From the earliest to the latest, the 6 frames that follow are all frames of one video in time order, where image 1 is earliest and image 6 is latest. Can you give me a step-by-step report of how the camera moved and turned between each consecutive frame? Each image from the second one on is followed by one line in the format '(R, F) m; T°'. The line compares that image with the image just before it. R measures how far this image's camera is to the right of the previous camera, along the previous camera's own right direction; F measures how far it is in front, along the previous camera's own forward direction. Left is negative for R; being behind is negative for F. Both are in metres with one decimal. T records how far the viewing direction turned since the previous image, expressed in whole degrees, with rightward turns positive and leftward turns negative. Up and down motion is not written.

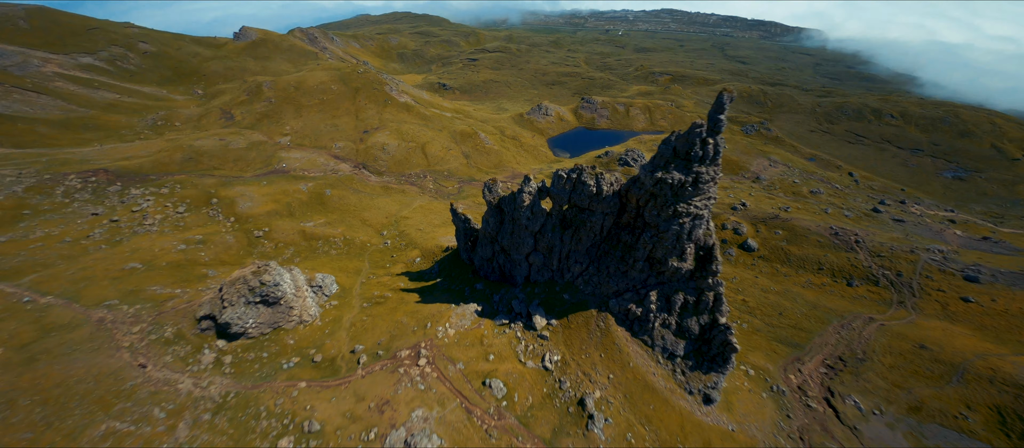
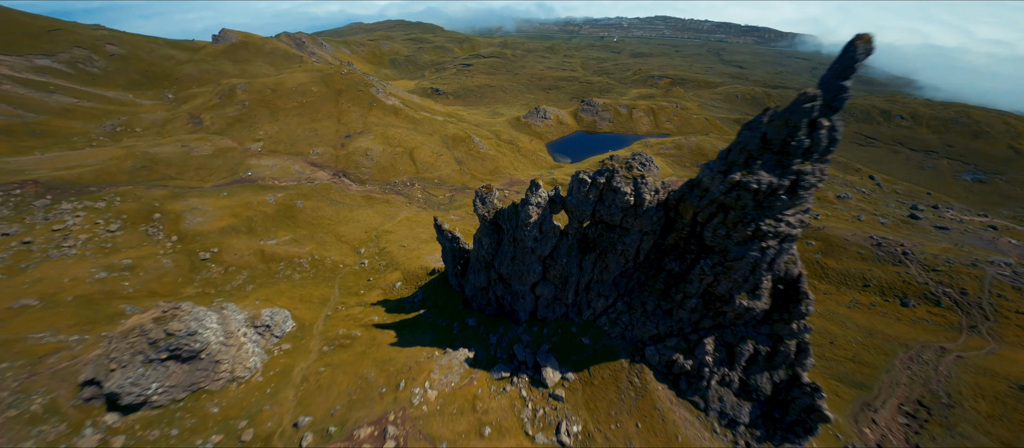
(-0.5, +13.4) m; +1°
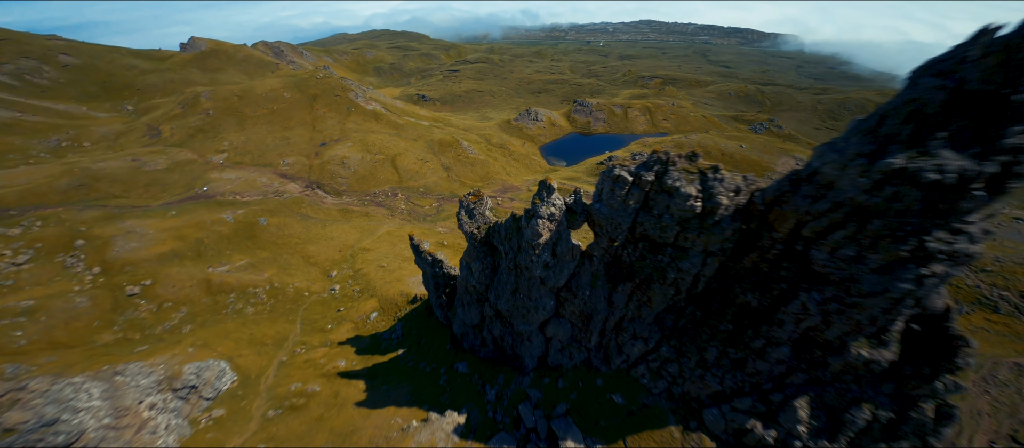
(-0.5, +11.0) m; +1°
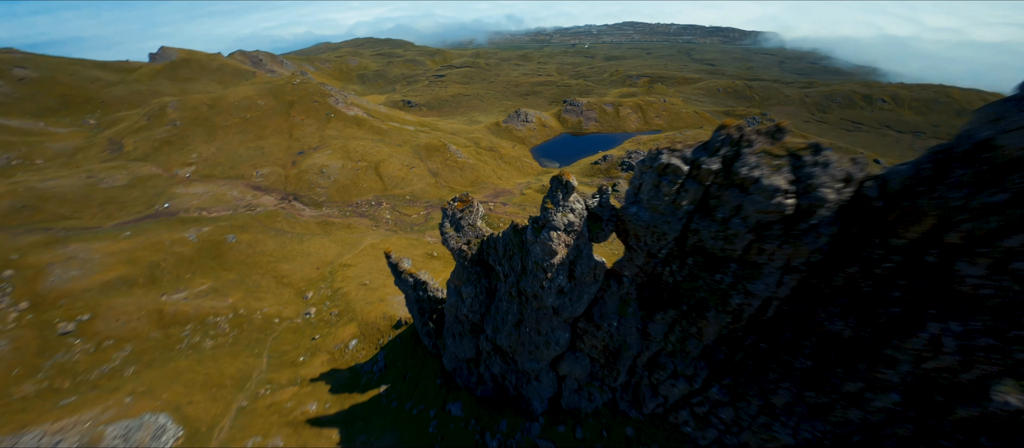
(-0.5, +6.6) m; +1°
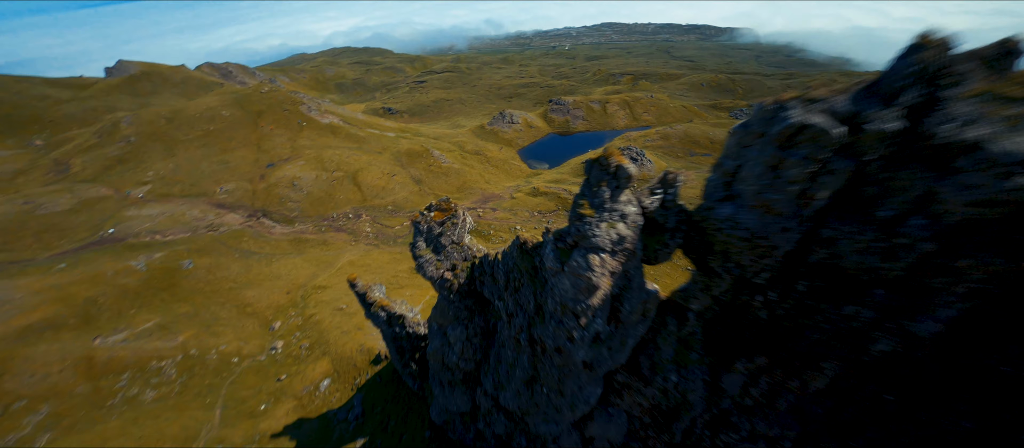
(-0.6, +6.7) m; +2°
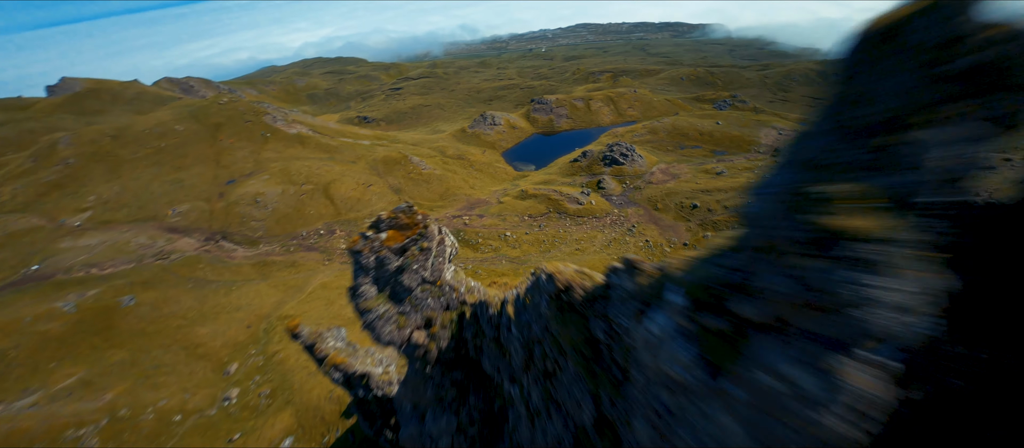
(-0.7, +6.6) m; +2°
